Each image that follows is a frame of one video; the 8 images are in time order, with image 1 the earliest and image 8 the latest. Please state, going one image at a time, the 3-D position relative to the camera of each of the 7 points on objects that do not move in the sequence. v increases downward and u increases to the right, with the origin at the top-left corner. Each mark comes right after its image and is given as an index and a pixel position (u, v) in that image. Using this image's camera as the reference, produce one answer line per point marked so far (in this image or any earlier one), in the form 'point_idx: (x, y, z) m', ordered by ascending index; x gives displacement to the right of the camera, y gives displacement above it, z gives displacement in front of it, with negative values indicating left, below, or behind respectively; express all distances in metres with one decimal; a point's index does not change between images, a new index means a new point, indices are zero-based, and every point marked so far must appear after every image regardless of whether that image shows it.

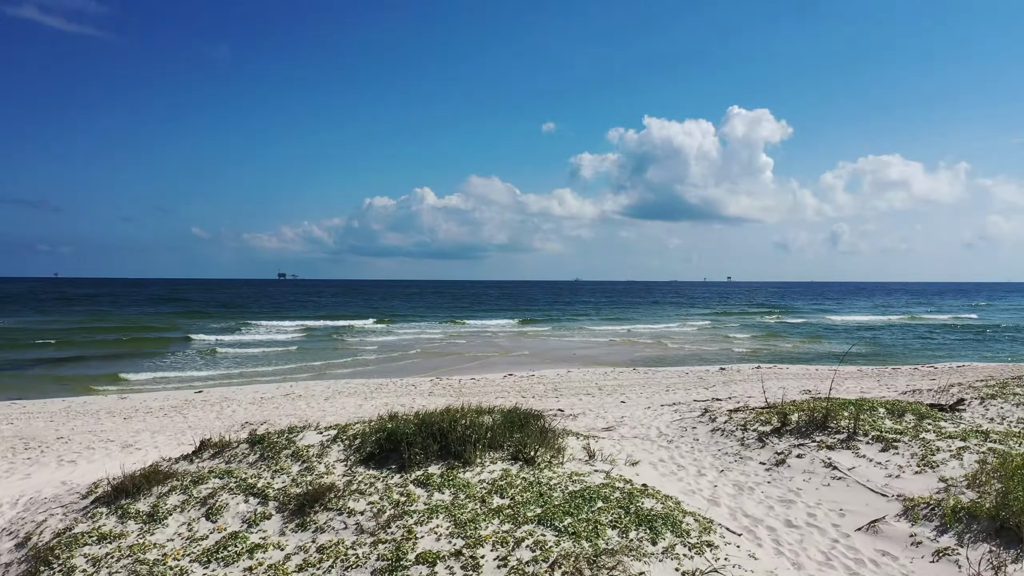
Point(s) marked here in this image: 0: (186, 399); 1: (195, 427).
0: (-7.8, -2.6, +12.8) m
1: (-5.2, -2.3, +8.8) m
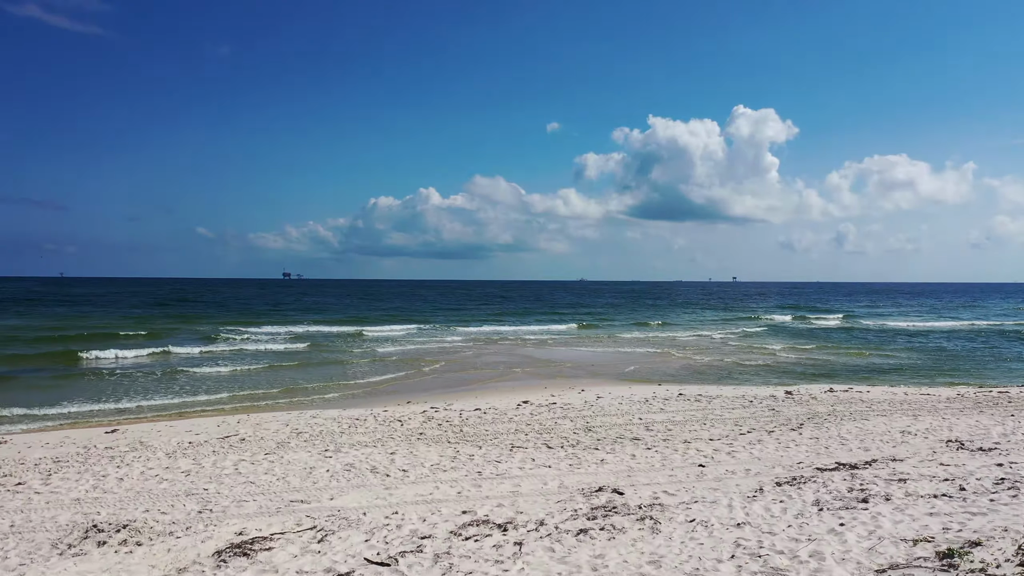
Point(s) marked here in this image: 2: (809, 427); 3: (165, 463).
0: (-7.4, -2.7, +9.3) m
1: (-4.9, -2.4, +5.3) m
2: (+5.6, -2.7, +10.2) m
3: (-5.1, -2.6, +7.9) m
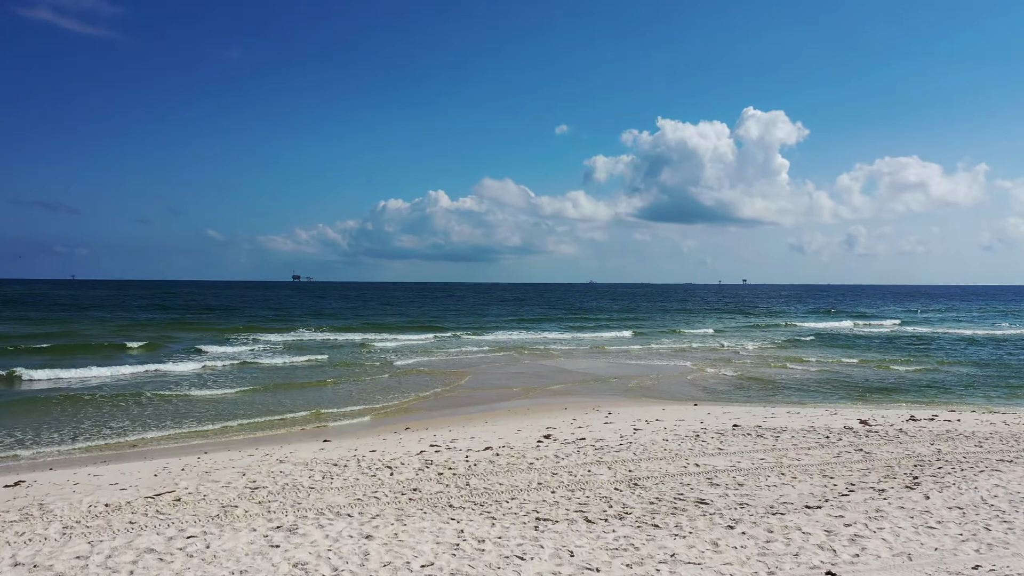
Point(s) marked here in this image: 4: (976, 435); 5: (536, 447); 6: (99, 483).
0: (-7.1, -2.9, +6.9) m
1: (-4.7, -2.5, +2.9) m
2: (+6.0, -2.8, +7.6) m
3: (-4.9, -2.7, +5.5) m
4: (+9.5, -3.0, +11.0) m
5: (+0.4, -3.0, +10.0) m
6: (-6.2, -2.9, +8.0) m
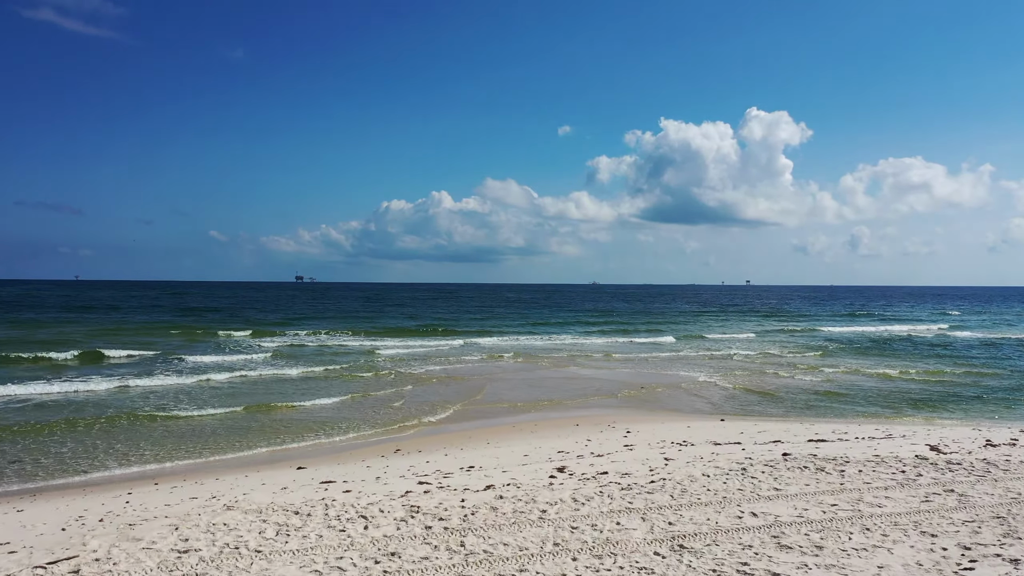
0: (-7.0, -2.9, +5.1) m
1: (-4.6, -2.5, +1.0) m
2: (+6.1, -2.8, +5.7) m
3: (-4.8, -2.8, +3.7) m
4: (+9.6, -3.0, +9.0) m
5: (+0.5, -3.0, +8.1) m
6: (-6.1, -3.0, +6.1) m
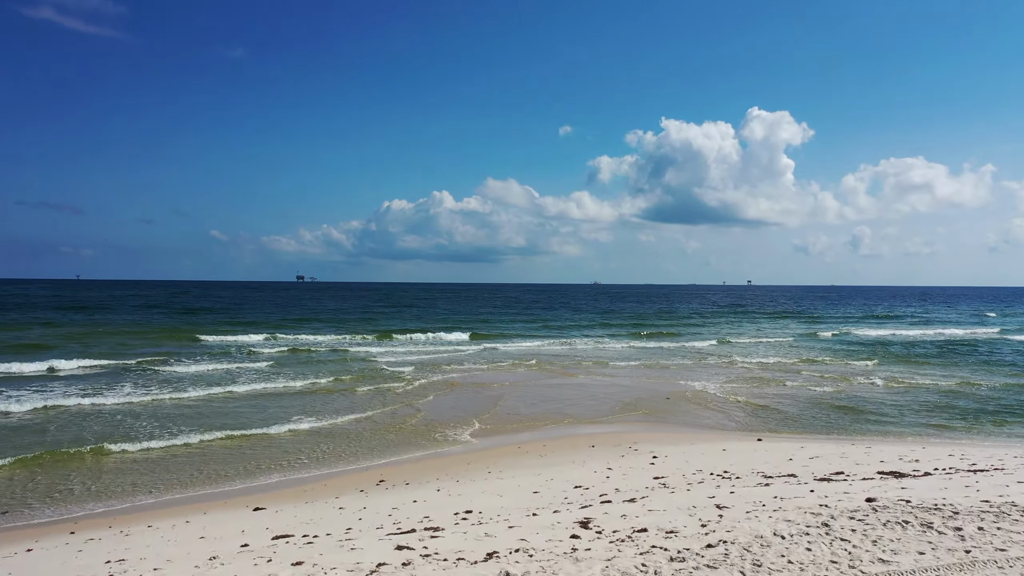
0: (-6.9, -2.9, +3.0) m
1: (-4.5, -2.5, -1.1) m
2: (+6.2, -2.8, +3.6) m
3: (-4.7, -2.7, +1.6) m
4: (+9.7, -3.0, +6.9) m
5: (+0.7, -3.0, +6.0) m
6: (-6.0, -2.9, +4.0) m
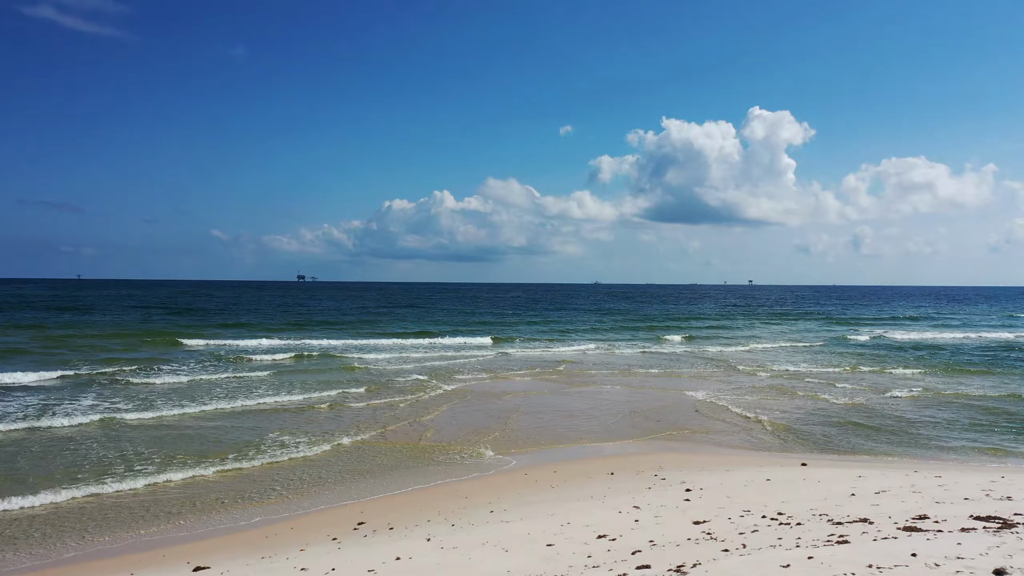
0: (-6.8, -2.9, +1.1) m
1: (-4.4, -2.5, -3.0) m
2: (+6.3, -2.9, +1.7) m
3: (-4.6, -2.8, -0.3) m
4: (+9.8, -3.0, +5.0) m
5: (+0.8, -3.0, +4.1) m
6: (-5.9, -3.0, +2.1) m
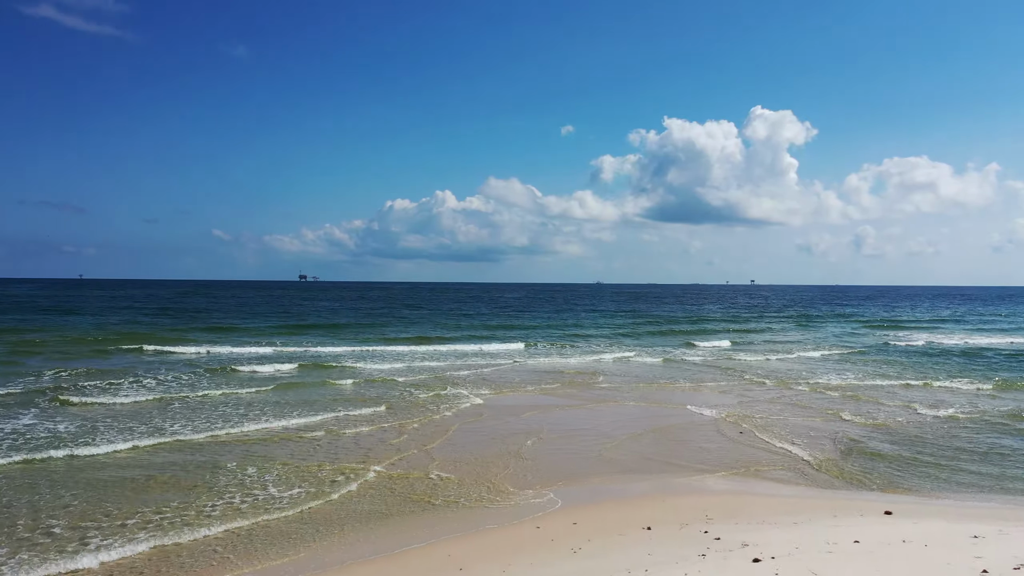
0: (-6.7, -3.0, -1.4) m
1: (-4.3, -2.6, -5.5) m
2: (+6.4, -2.9, -0.9) m
3: (-4.4, -2.8, -2.8) m
4: (+10.0, -3.1, +2.4) m
5: (+0.9, -3.1, +1.6) m
6: (-5.7, -3.0, -0.3) m
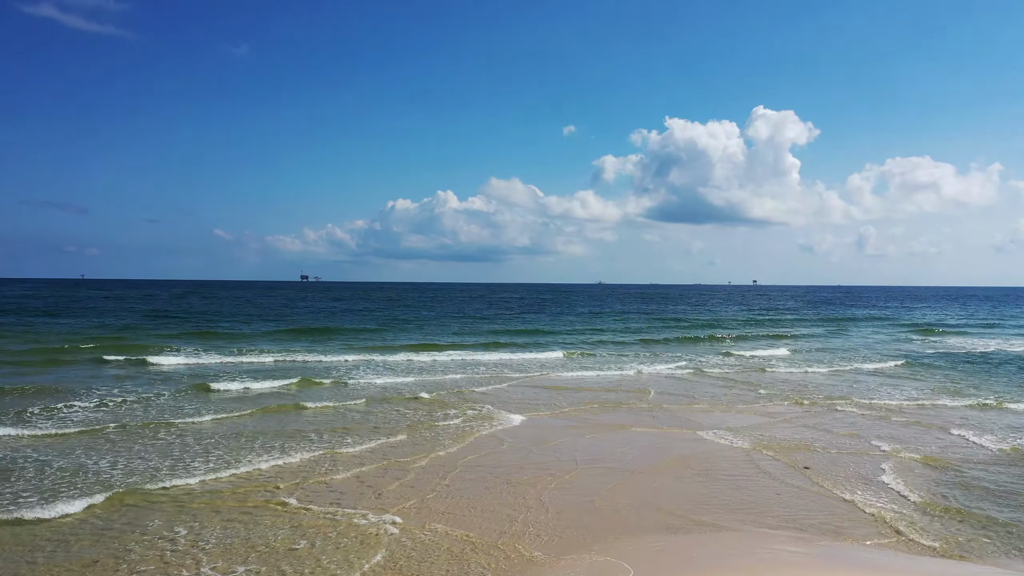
0: (-6.3, -3.1, -4.2) m
1: (-3.9, -2.7, -8.3) m
2: (+6.8, -3.1, -3.7) m
3: (-4.1, -3.0, -5.6) m
4: (+10.4, -3.2, -0.4) m
5: (+1.3, -3.2, -1.3) m
6: (-5.4, -3.2, -3.2) m
